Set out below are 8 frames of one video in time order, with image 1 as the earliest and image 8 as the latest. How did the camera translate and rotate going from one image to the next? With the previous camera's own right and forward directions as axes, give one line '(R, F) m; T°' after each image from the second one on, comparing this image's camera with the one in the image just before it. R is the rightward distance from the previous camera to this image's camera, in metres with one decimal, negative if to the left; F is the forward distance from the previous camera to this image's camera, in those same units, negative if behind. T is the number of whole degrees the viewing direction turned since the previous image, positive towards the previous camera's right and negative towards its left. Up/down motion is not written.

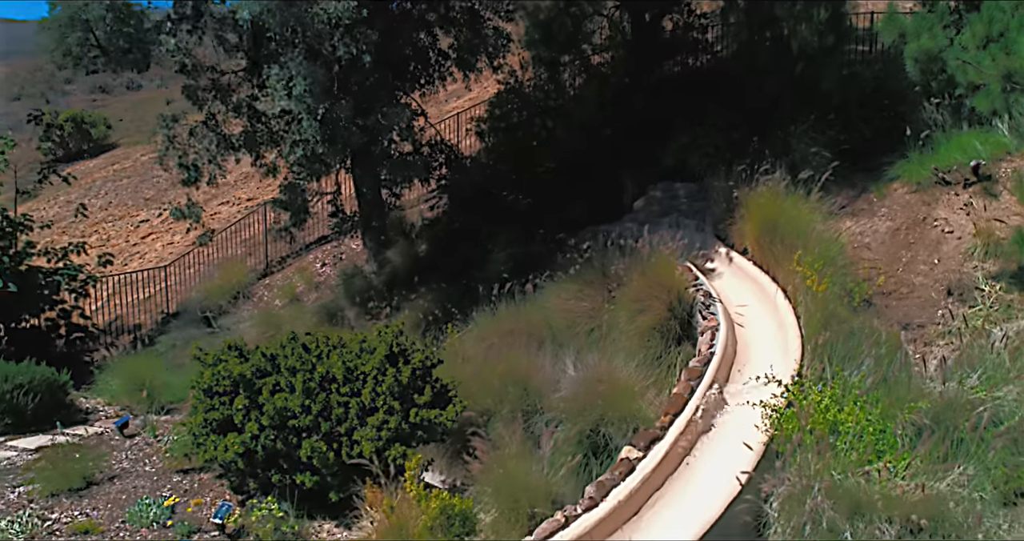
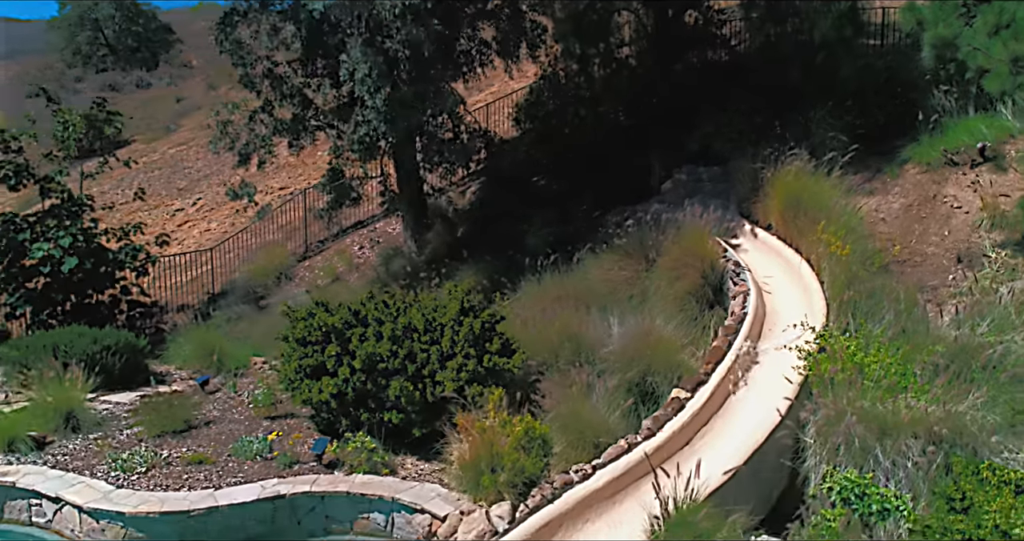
(-0.7, -0.9) m; 0°
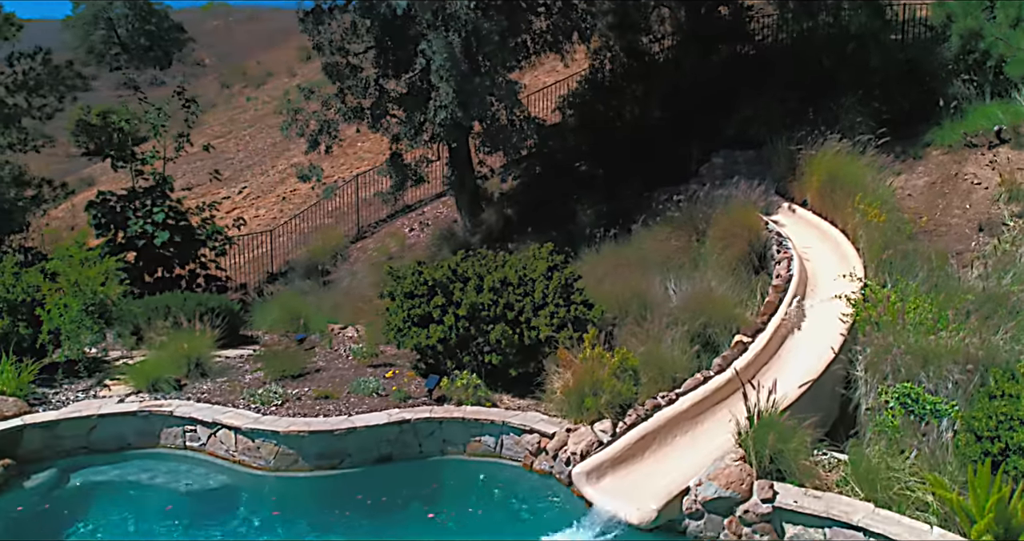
(-1.1, -1.1) m; 0°
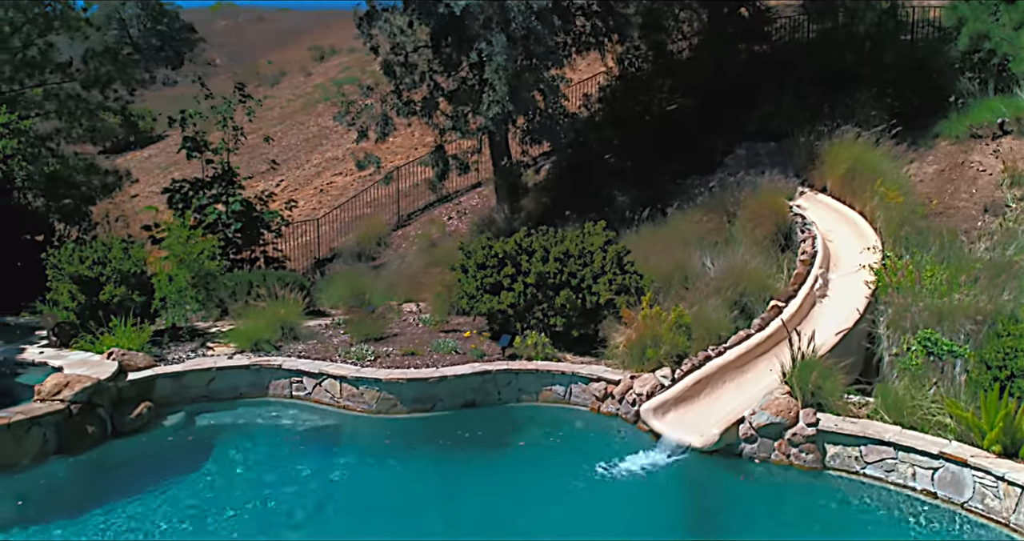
(-0.9, -1.2) m; 0°
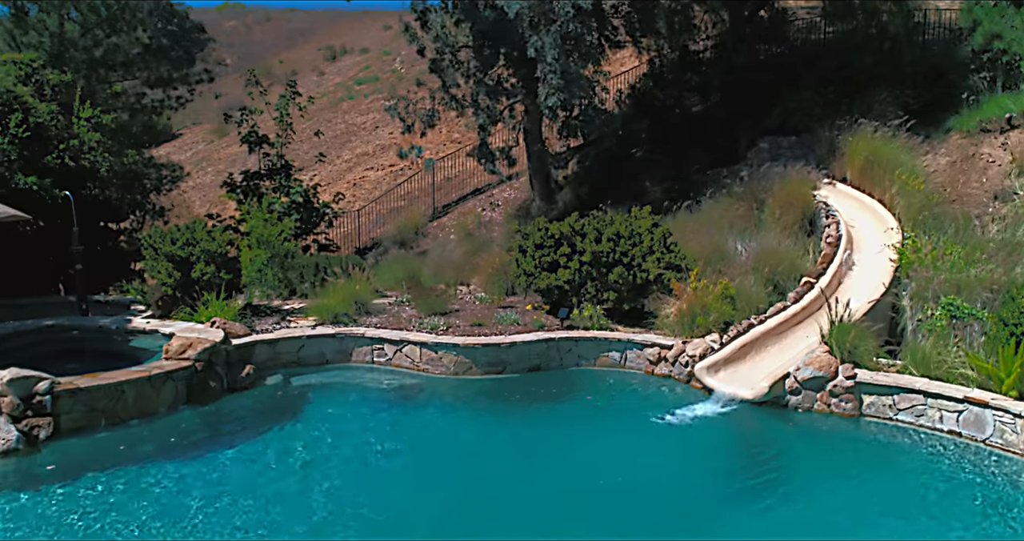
(-0.9, -1.0) m; 0°
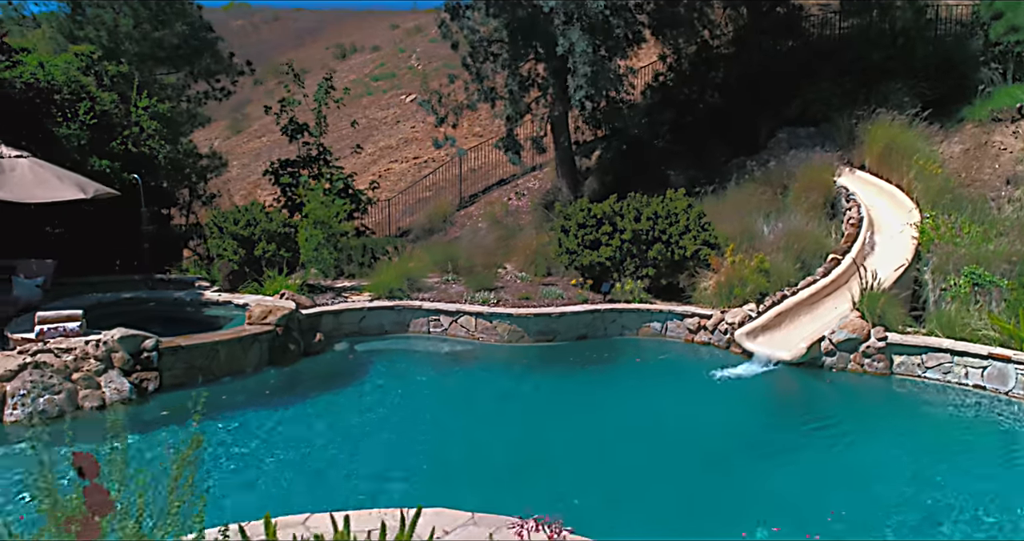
(-0.8, -0.7) m; 0°
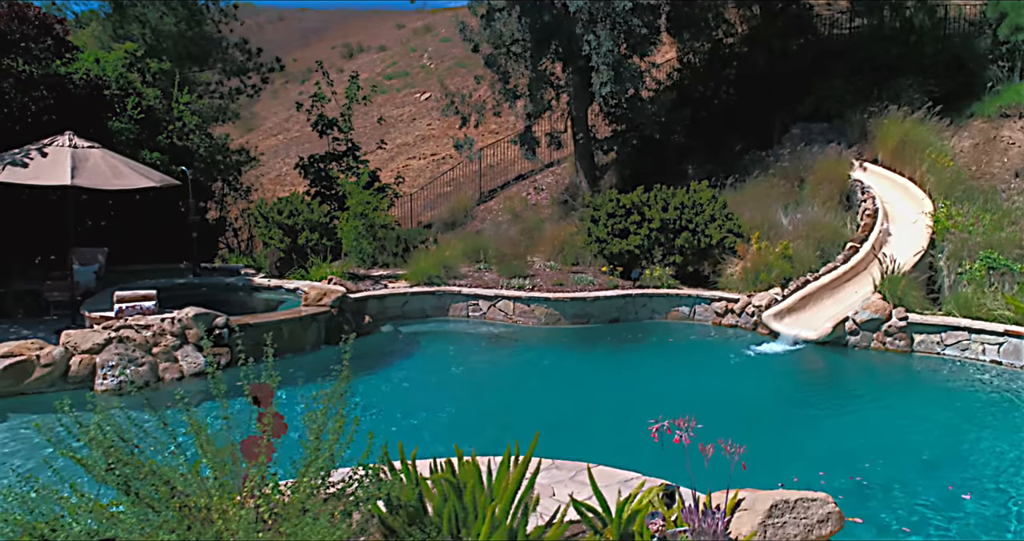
(-0.6, -0.6) m; 0°
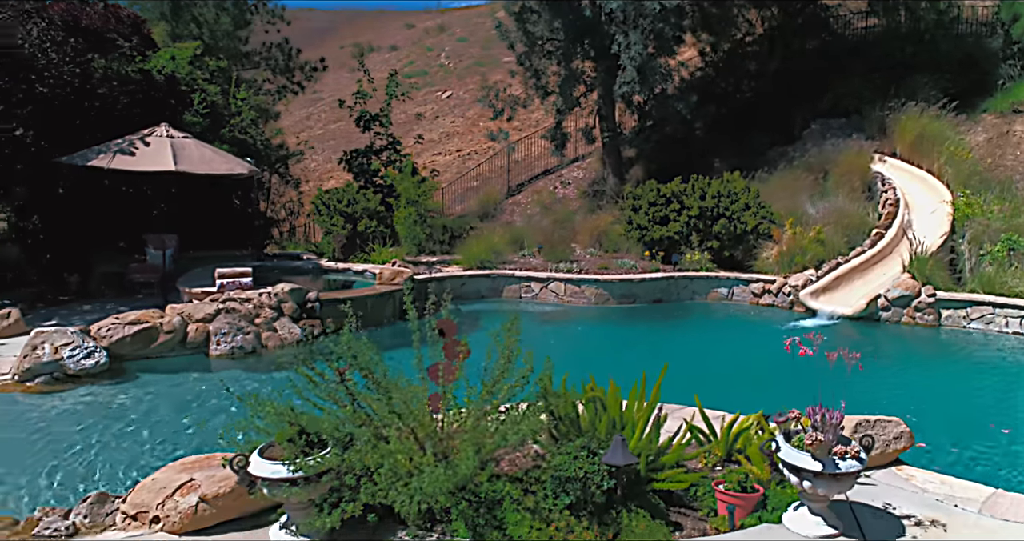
(-0.9, -0.9) m; 0°
